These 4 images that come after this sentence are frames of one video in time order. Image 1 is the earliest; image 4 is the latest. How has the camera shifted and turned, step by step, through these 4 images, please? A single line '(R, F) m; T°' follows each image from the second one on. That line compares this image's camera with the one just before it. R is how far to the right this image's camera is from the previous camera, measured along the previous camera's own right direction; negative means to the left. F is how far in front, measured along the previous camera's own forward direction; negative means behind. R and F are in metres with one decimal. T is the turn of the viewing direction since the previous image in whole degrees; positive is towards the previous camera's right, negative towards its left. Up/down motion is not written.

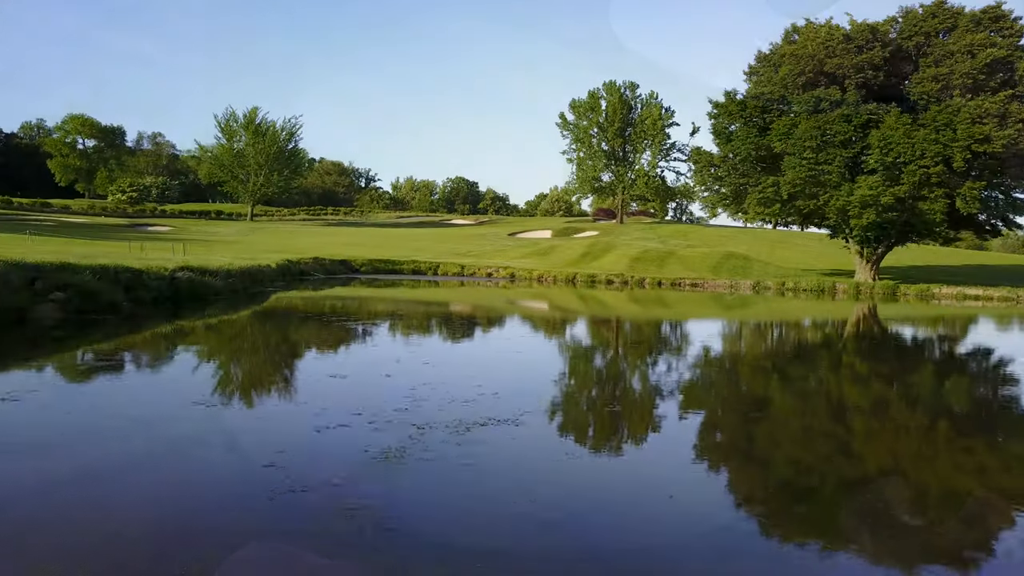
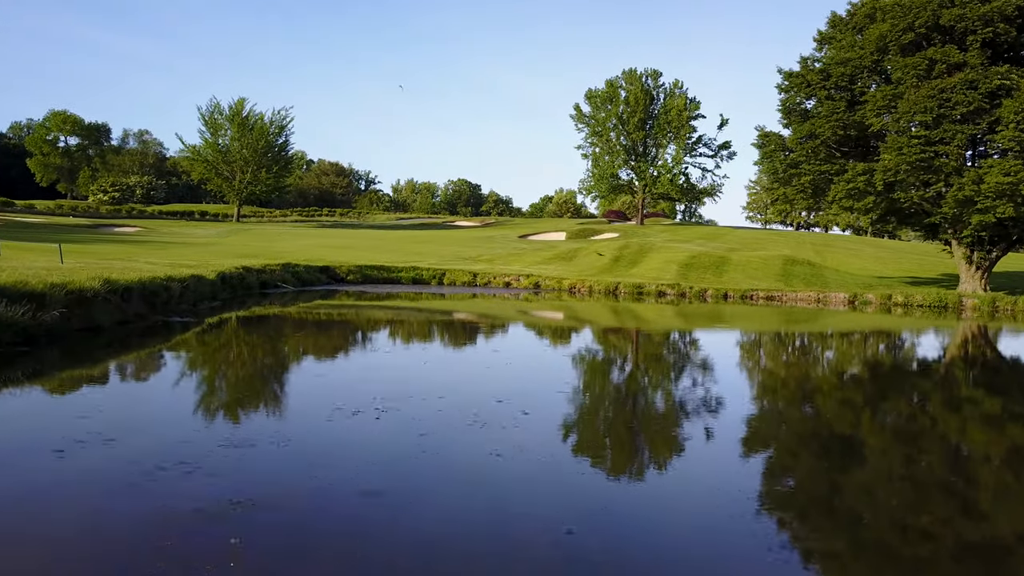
(-0.2, +1.7) m; 0°
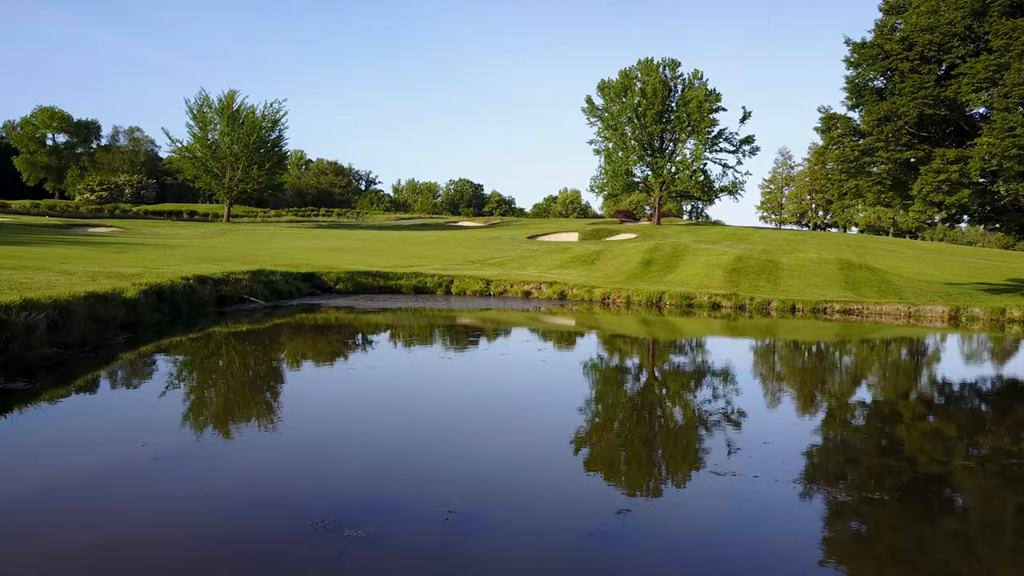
(-0.2, +1.1) m; 0°
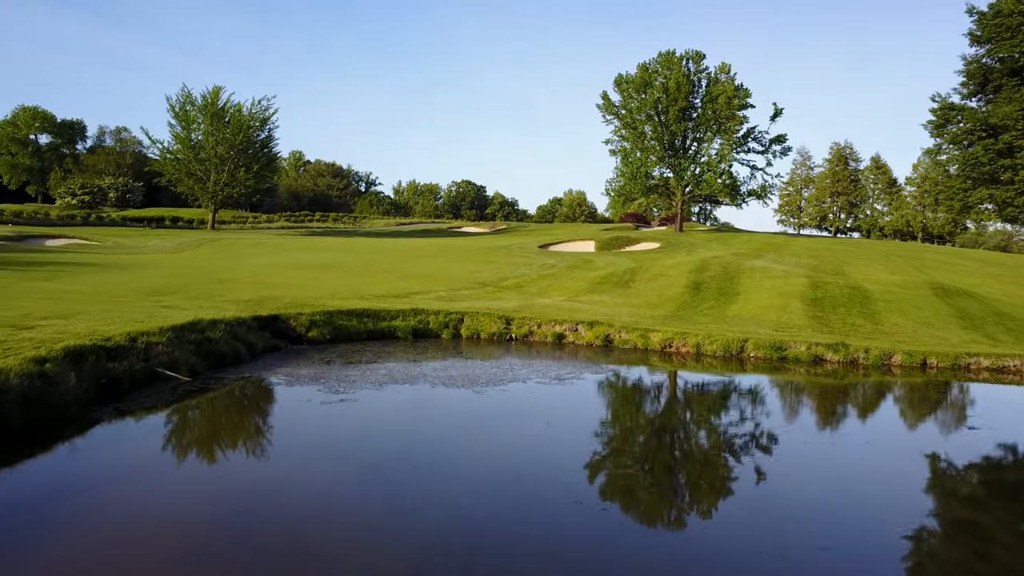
(-0.2, +1.4) m; 0°
